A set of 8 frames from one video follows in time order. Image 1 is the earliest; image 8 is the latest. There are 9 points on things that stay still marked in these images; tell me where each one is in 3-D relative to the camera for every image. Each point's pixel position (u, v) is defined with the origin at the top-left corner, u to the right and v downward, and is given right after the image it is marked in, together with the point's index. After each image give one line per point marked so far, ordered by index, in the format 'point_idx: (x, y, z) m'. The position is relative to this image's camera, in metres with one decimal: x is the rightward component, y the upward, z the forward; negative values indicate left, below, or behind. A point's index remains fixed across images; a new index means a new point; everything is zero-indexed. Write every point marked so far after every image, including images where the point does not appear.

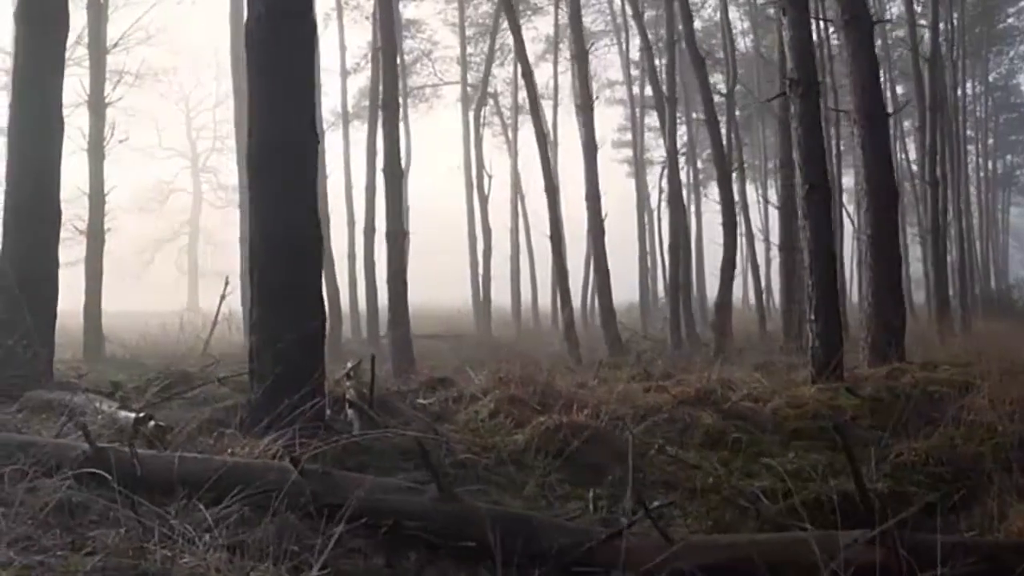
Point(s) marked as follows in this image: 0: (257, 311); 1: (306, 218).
0: (-1.7, -0.2, +6.5) m
1: (-1.5, +0.5, +6.6) m
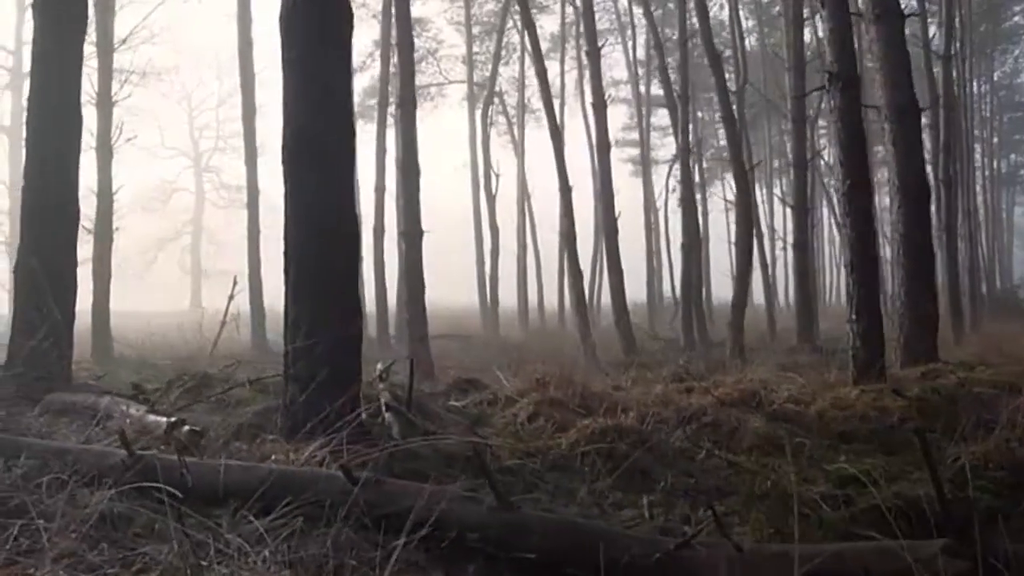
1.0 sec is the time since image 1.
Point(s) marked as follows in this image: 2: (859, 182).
0: (-1.4, -0.2, +6.2) m
1: (-1.1, +0.5, +6.3) m
2: (+3.4, +1.0, +9.2) m
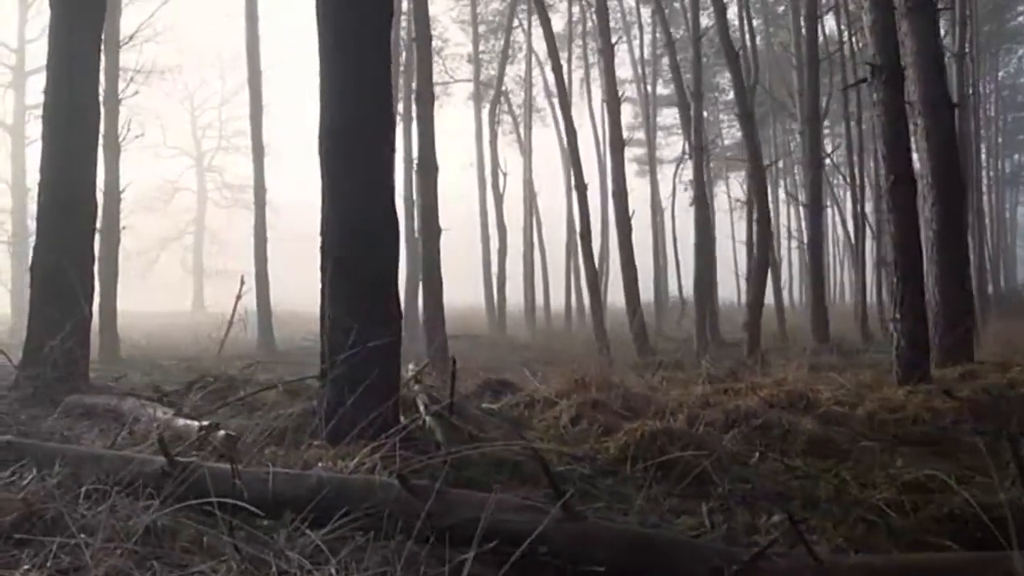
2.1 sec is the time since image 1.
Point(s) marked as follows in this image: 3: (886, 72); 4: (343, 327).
0: (-1.1, -0.2, +5.9) m
1: (-0.8, +0.5, +6.0) m
2: (+3.7, +1.1, +8.9) m
3: (+3.6, +2.1, +9.0) m
4: (-1.0, -0.3, +5.8) m
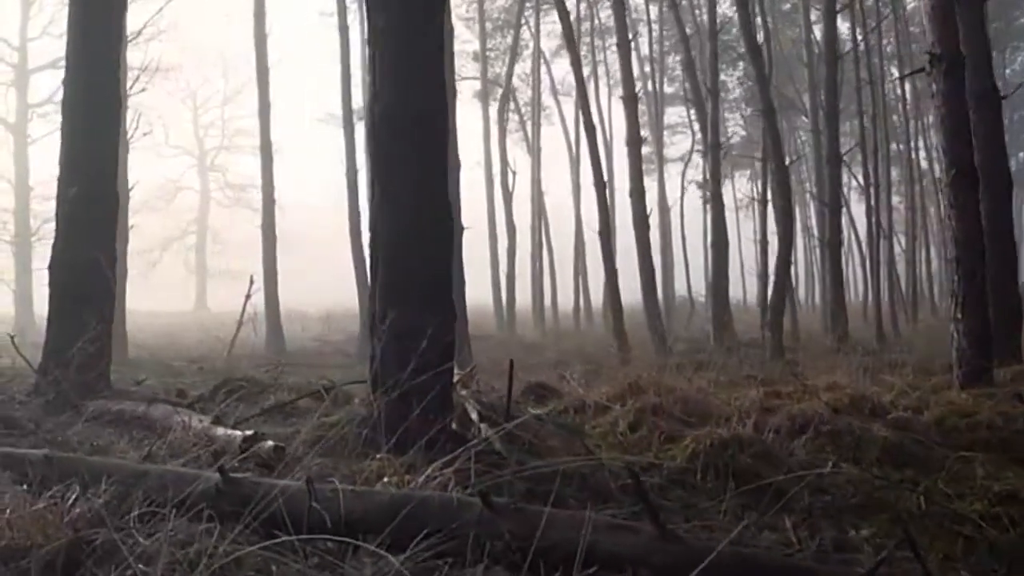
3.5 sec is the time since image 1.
0: (-0.7, -0.2, +5.5) m
1: (-0.5, +0.5, +5.6) m
2: (+4.1, +1.1, +8.5) m
3: (+4.0, +2.1, +8.5) m
4: (-0.7, -0.3, +5.4) m
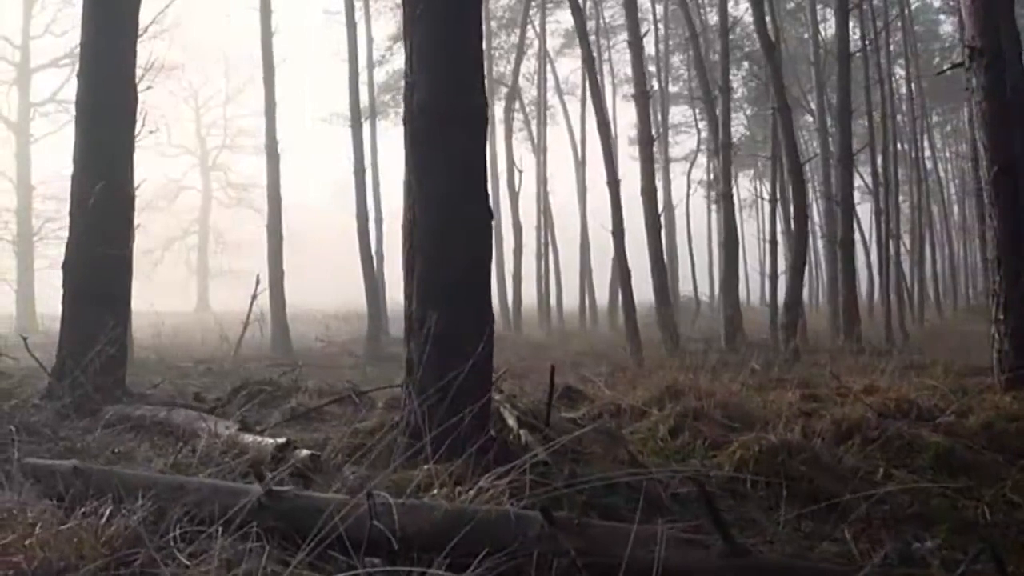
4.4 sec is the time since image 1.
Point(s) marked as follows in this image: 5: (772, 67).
0: (-0.5, -0.2, +5.2) m
1: (-0.2, +0.5, +5.3) m
2: (+4.4, +1.1, +8.3) m
3: (+4.2, +2.1, +8.3) m
4: (-0.4, -0.3, +5.2) m
5: (+5.4, +4.6, +19.5) m
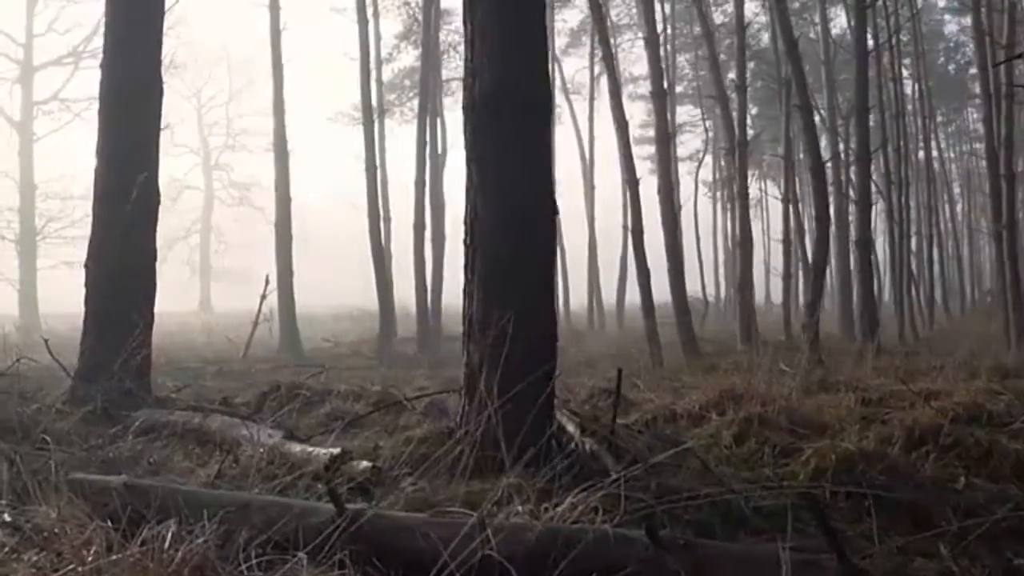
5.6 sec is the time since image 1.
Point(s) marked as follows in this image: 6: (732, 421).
0: (-0.1, -0.2, +4.9) m
1: (+0.1, +0.6, +5.0) m
2: (+4.7, +1.1, +7.9) m
3: (+4.6, +2.1, +7.9) m
4: (-0.1, -0.3, +4.8) m
5: (+5.8, +4.6, +19.2) m
6: (+1.5, -0.9, +6.3) m
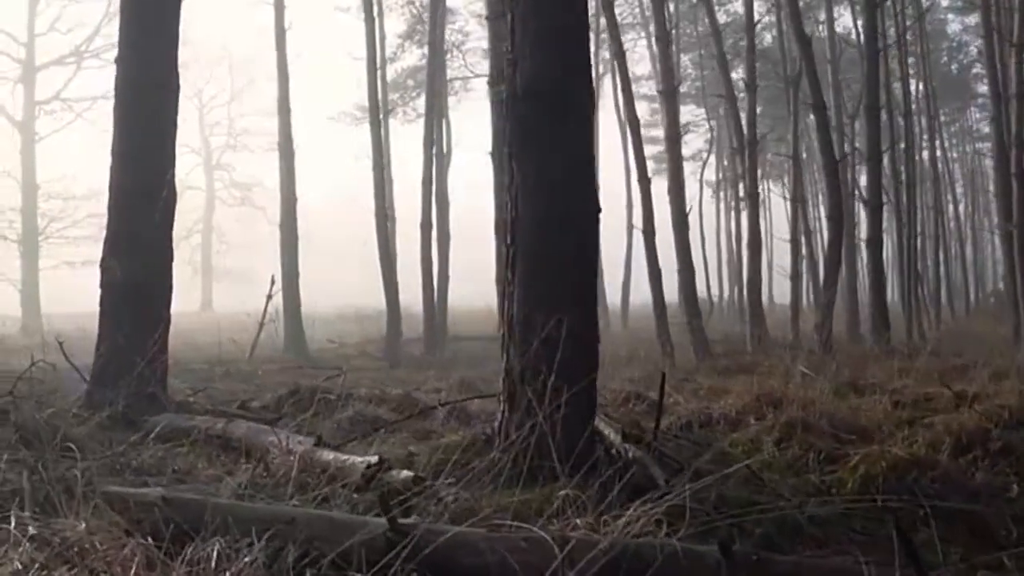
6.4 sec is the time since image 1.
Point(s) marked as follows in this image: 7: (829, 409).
0: (+0.1, -0.2, +4.7) m
1: (+0.3, +0.5, +4.8) m
2: (+4.9, +1.1, +7.7) m
3: (+4.8, +2.1, +7.8) m
4: (+0.2, -0.3, +4.6) m
5: (+6.0, +4.6, +19.0) m
6: (+1.7, -0.9, +6.1) m
7: (+2.2, -0.9, +6.6) m
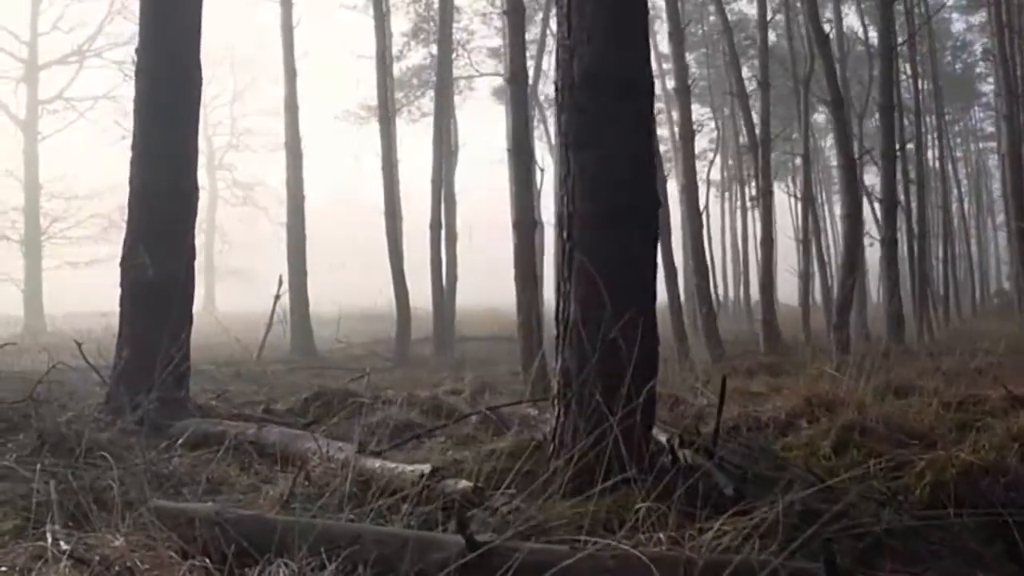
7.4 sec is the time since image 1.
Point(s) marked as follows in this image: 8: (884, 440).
0: (+0.3, -0.2, +4.4) m
1: (+0.6, +0.6, +4.5) m
2: (+5.2, +1.1, +7.5) m
3: (+5.0, +2.1, +7.5) m
4: (+0.4, -0.3, +4.4) m
5: (+6.2, +4.6, +18.7) m
6: (+1.9, -0.9, +5.8) m
7: (+2.5, -0.8, +6.3) m
8: (+2.3, -0.9, +5.7) m
